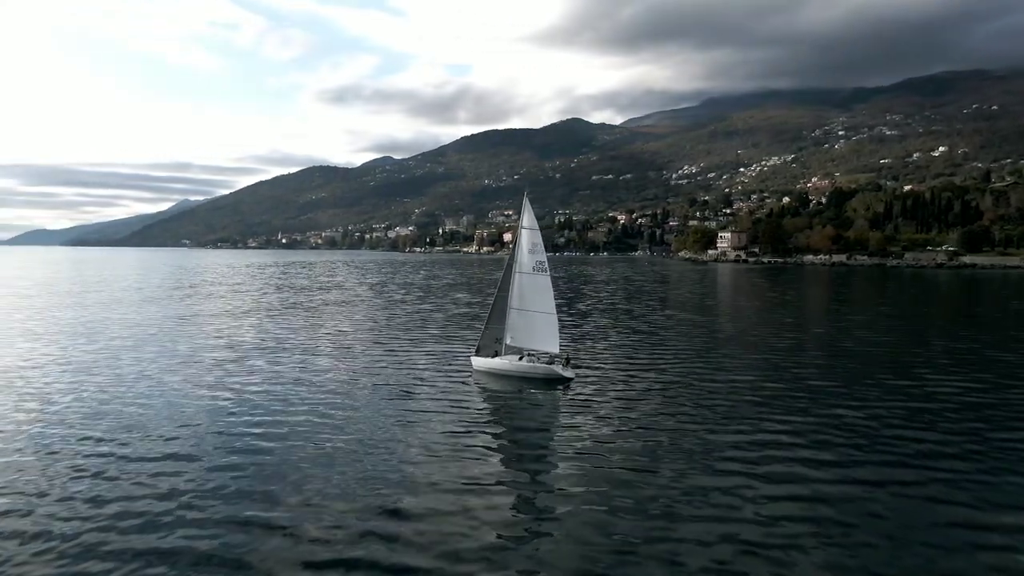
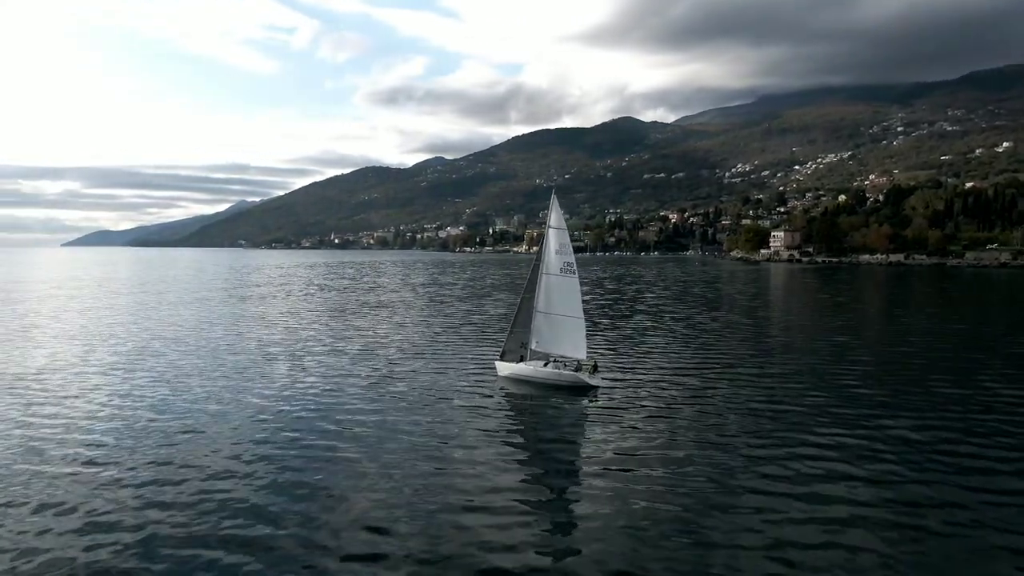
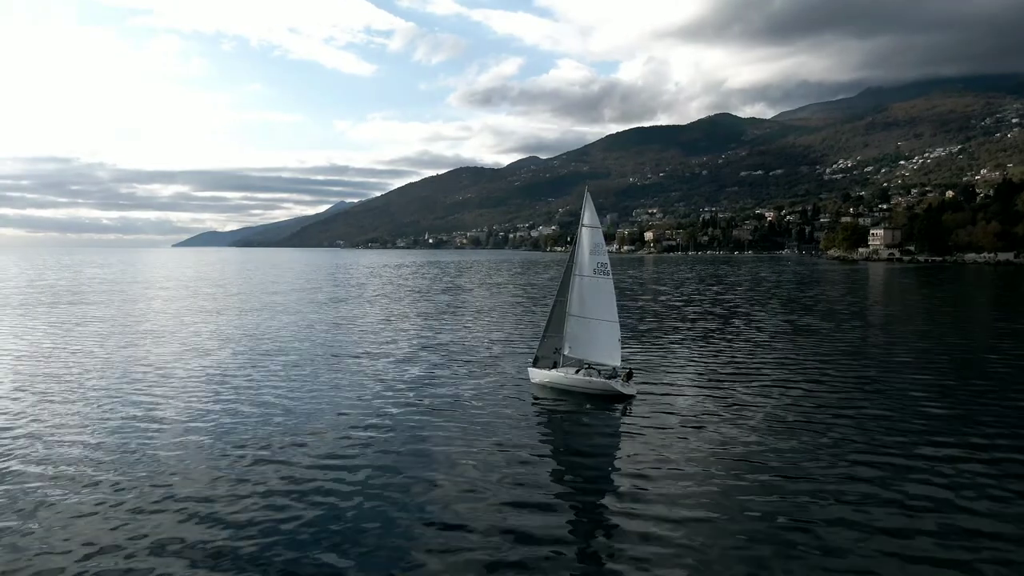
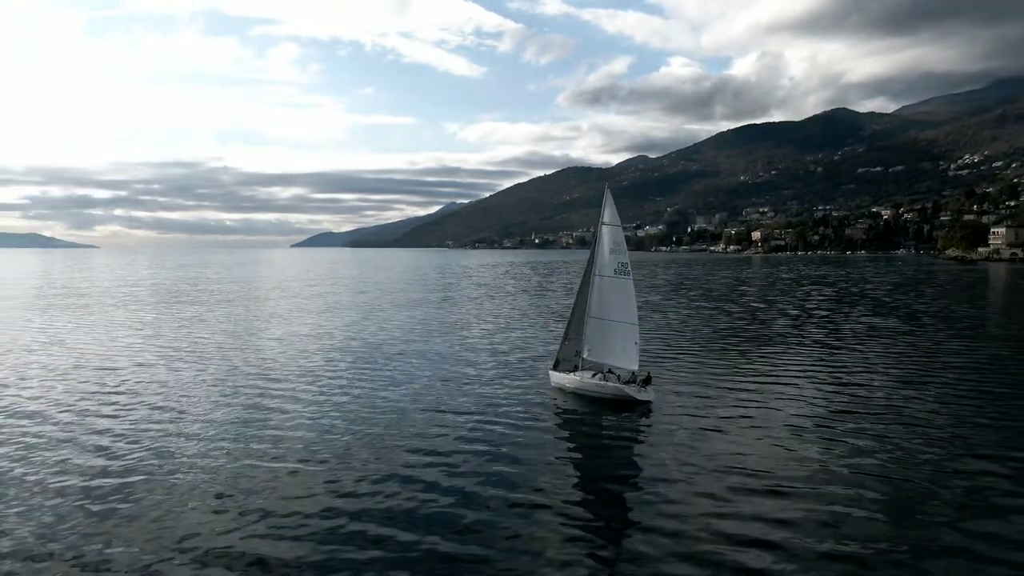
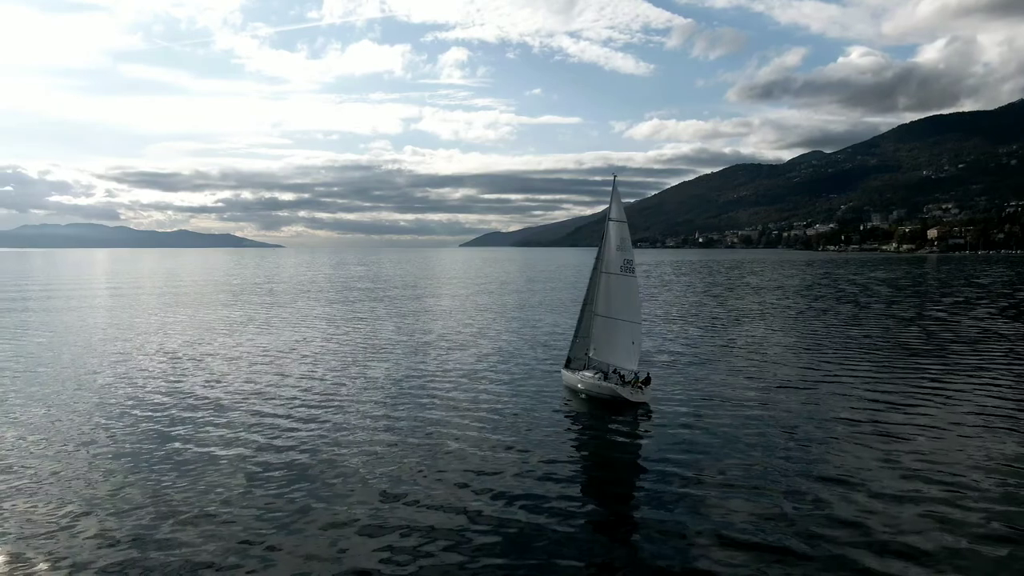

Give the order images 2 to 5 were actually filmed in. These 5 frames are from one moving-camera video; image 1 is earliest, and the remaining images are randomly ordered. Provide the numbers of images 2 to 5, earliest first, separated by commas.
2, 3, 4, 5
